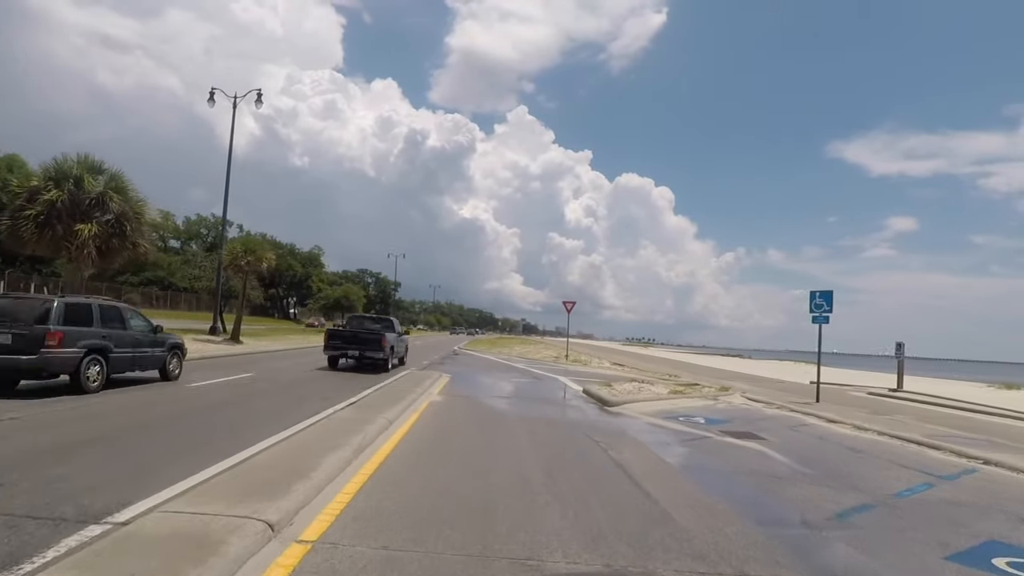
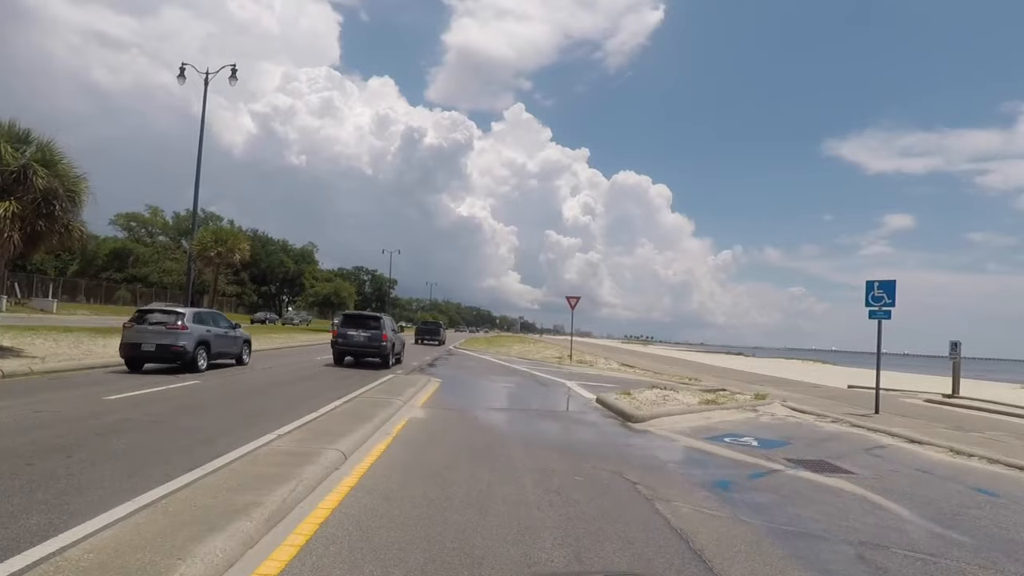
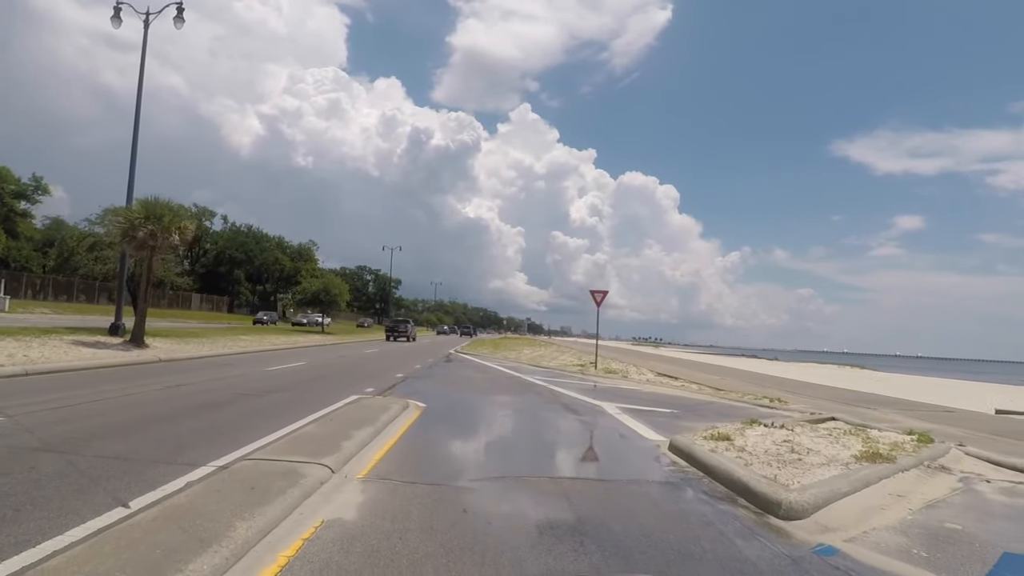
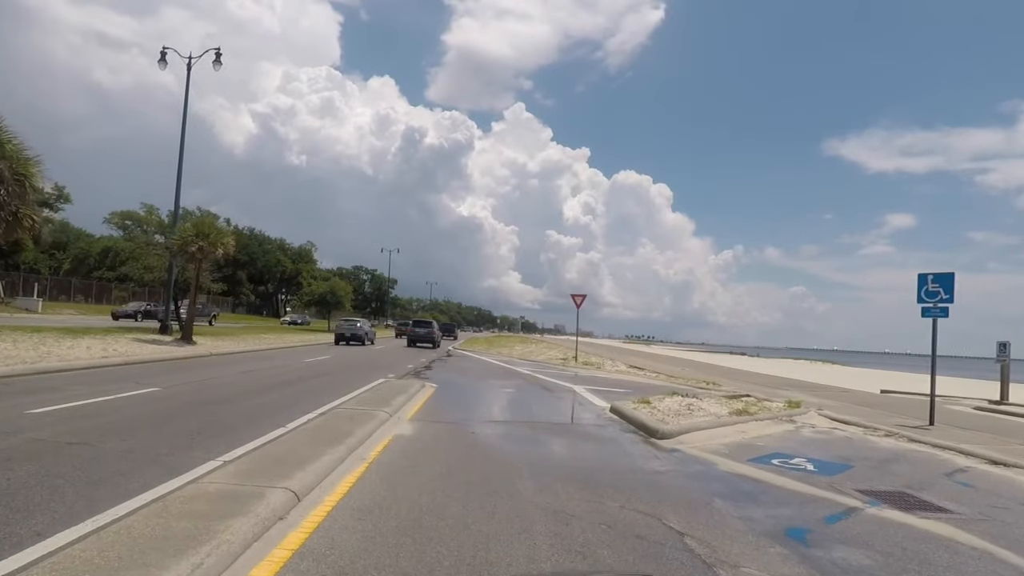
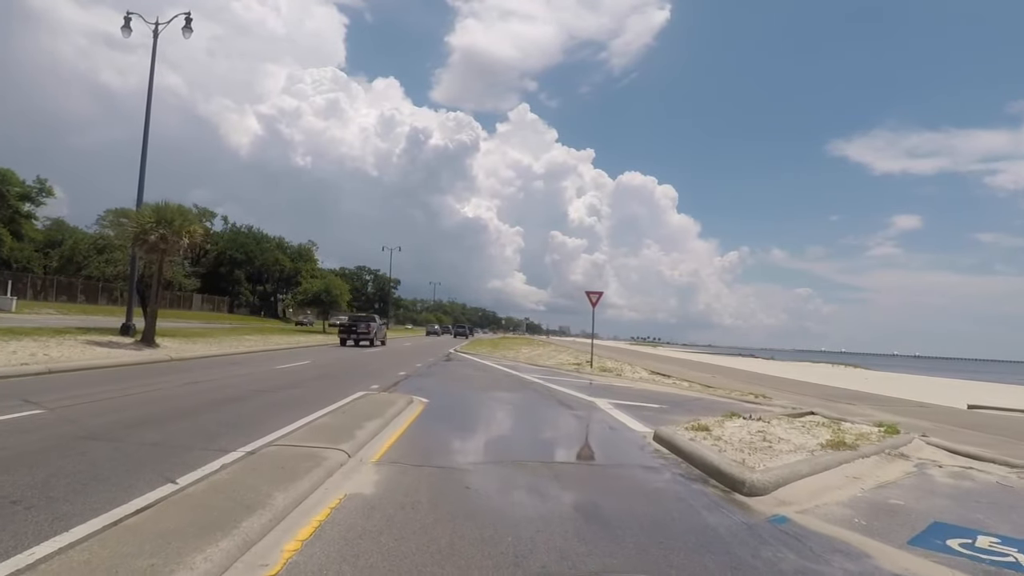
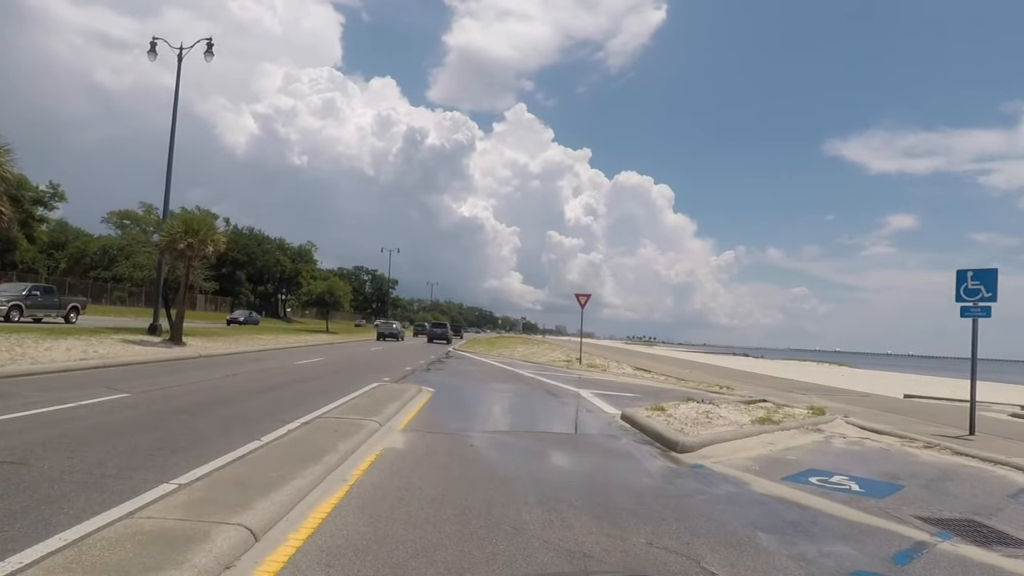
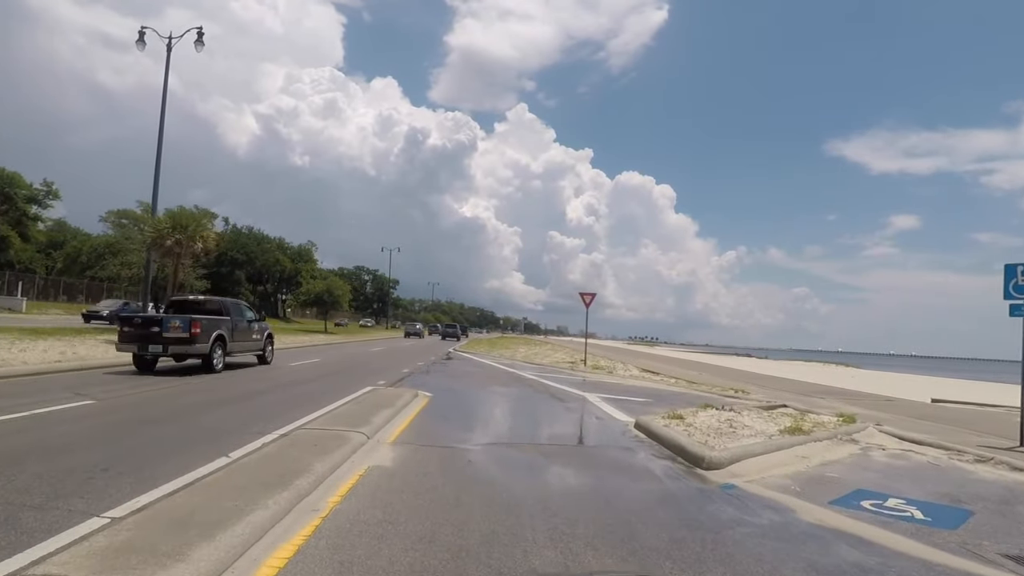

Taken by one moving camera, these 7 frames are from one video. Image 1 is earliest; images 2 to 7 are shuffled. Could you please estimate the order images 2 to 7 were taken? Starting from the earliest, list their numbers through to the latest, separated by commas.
2, 4, 6, 7, 5, 3
